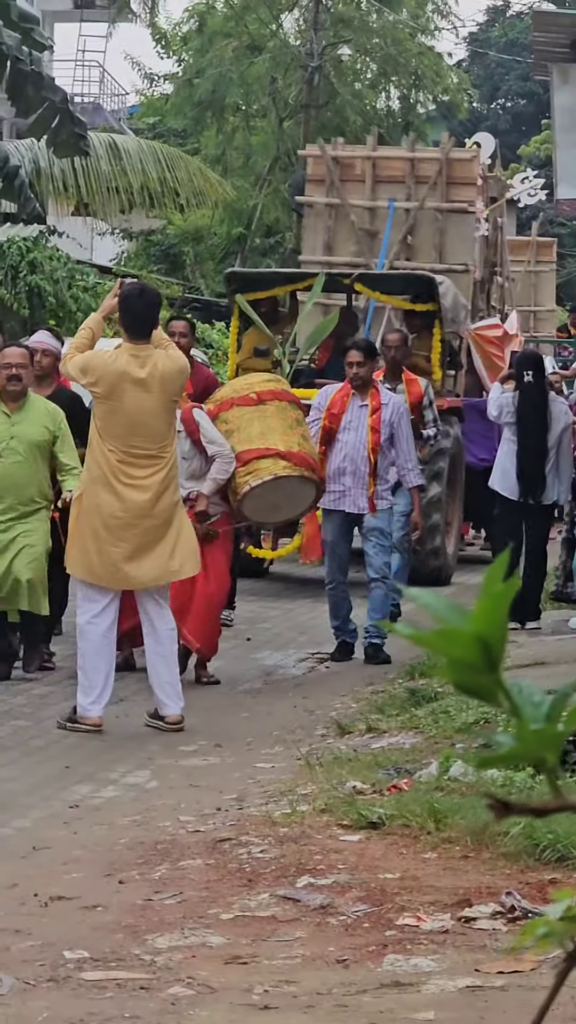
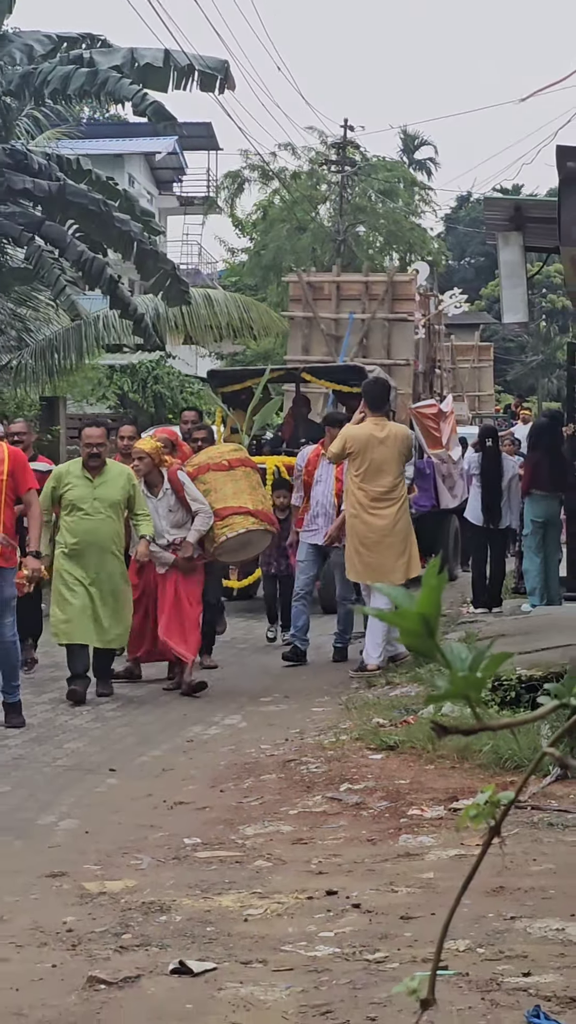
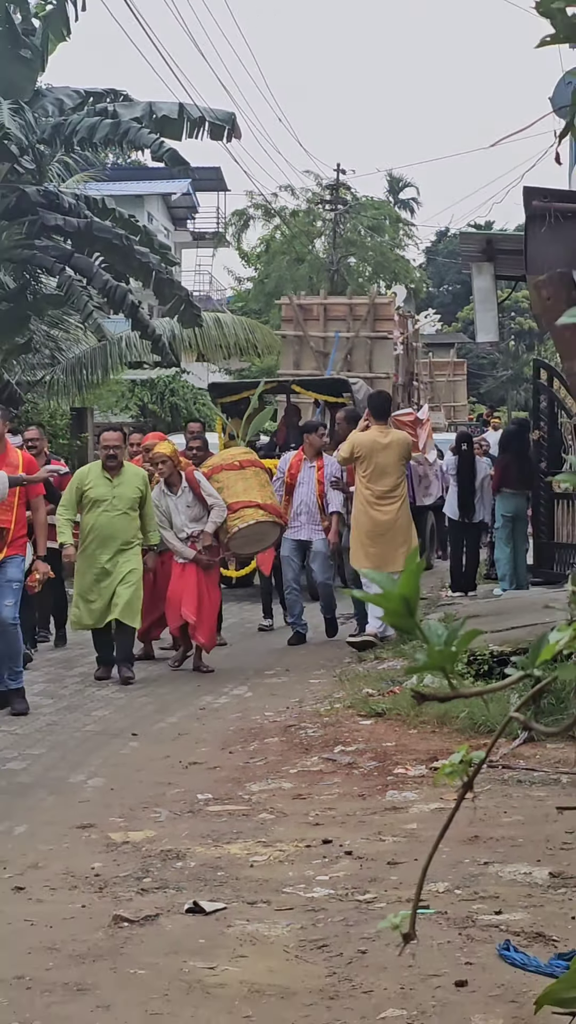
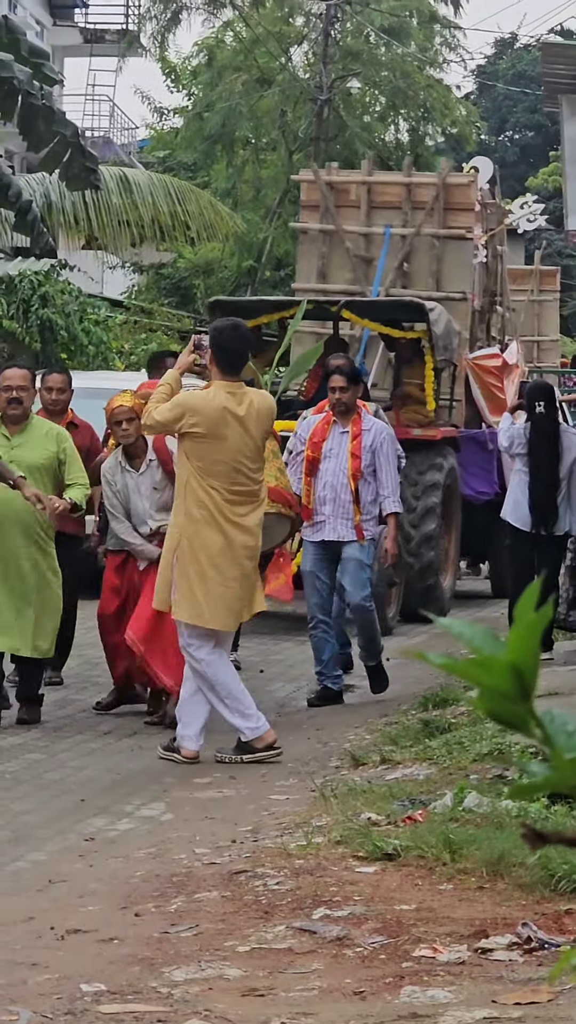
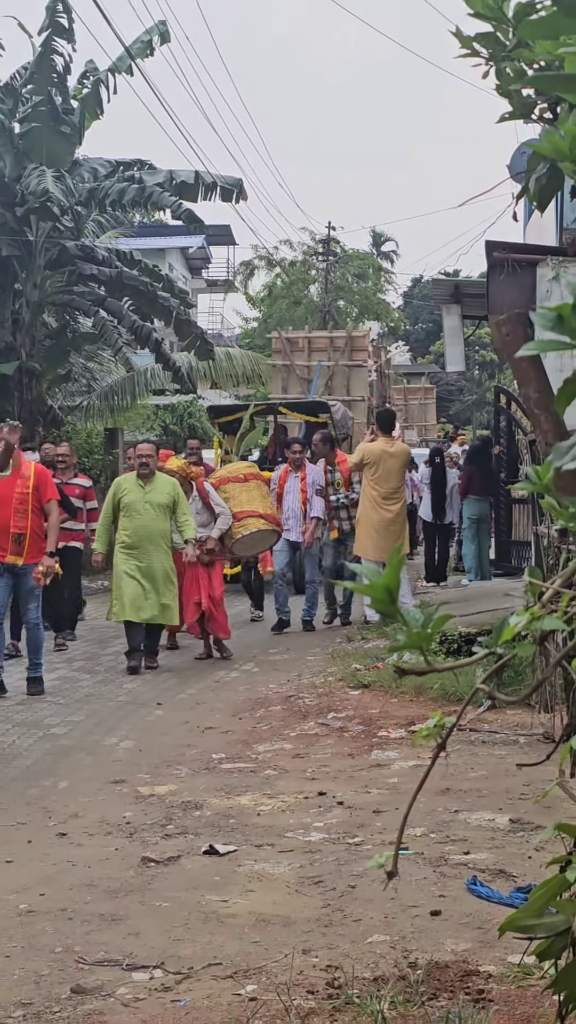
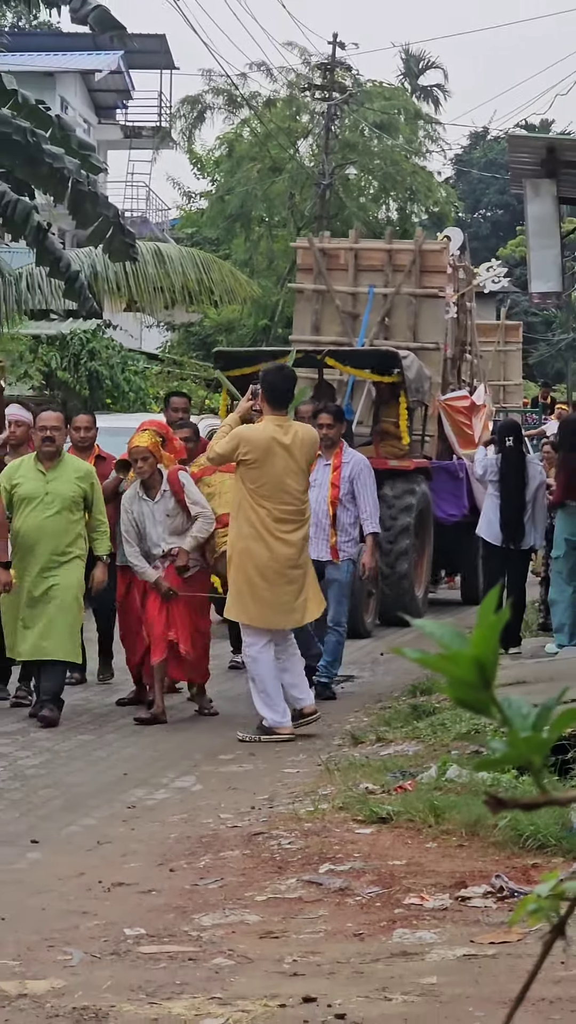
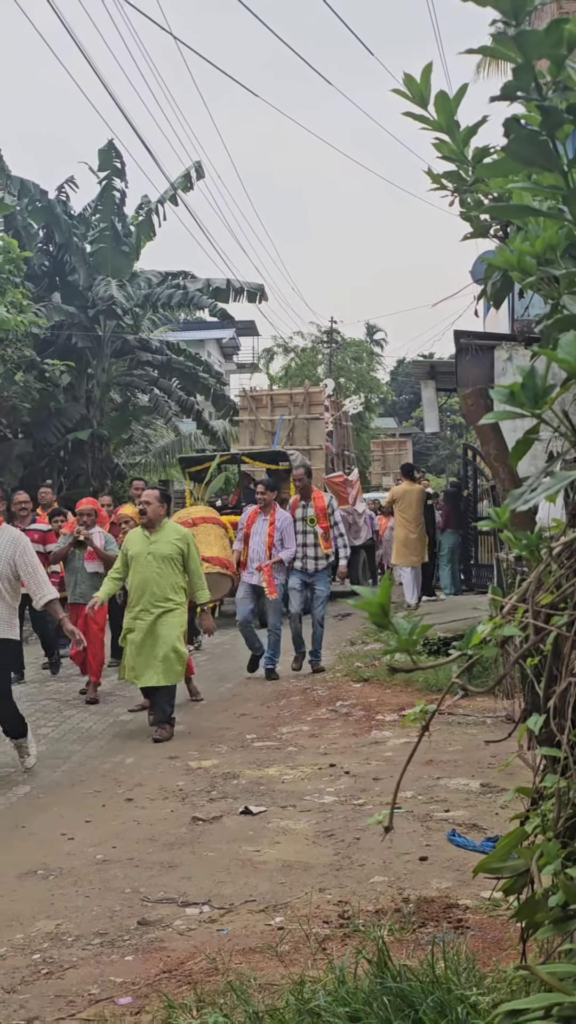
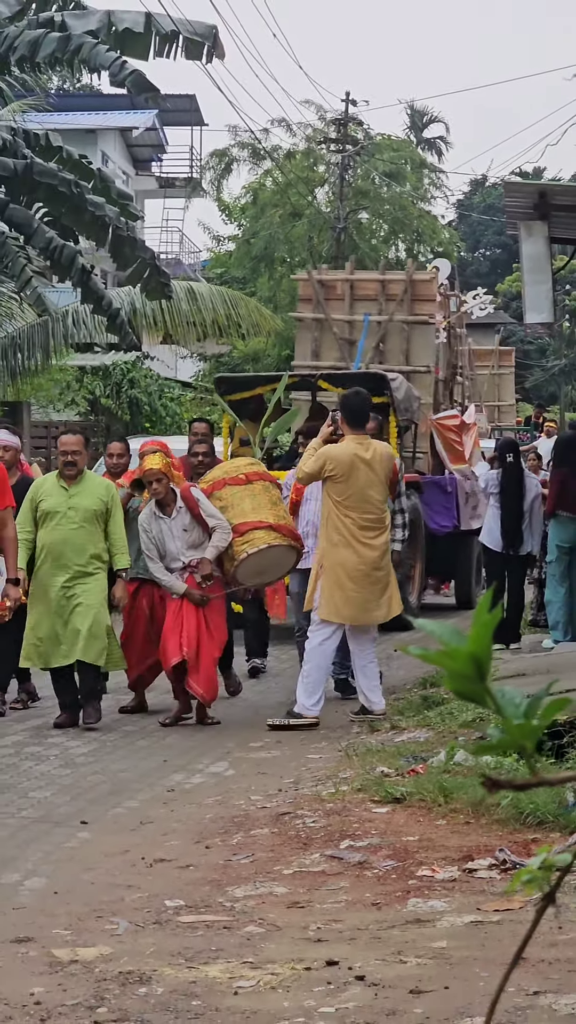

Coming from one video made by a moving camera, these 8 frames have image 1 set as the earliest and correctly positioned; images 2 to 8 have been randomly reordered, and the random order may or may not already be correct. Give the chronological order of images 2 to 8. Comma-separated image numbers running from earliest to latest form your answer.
4, 6, 8, 2, 3, 5, 7
